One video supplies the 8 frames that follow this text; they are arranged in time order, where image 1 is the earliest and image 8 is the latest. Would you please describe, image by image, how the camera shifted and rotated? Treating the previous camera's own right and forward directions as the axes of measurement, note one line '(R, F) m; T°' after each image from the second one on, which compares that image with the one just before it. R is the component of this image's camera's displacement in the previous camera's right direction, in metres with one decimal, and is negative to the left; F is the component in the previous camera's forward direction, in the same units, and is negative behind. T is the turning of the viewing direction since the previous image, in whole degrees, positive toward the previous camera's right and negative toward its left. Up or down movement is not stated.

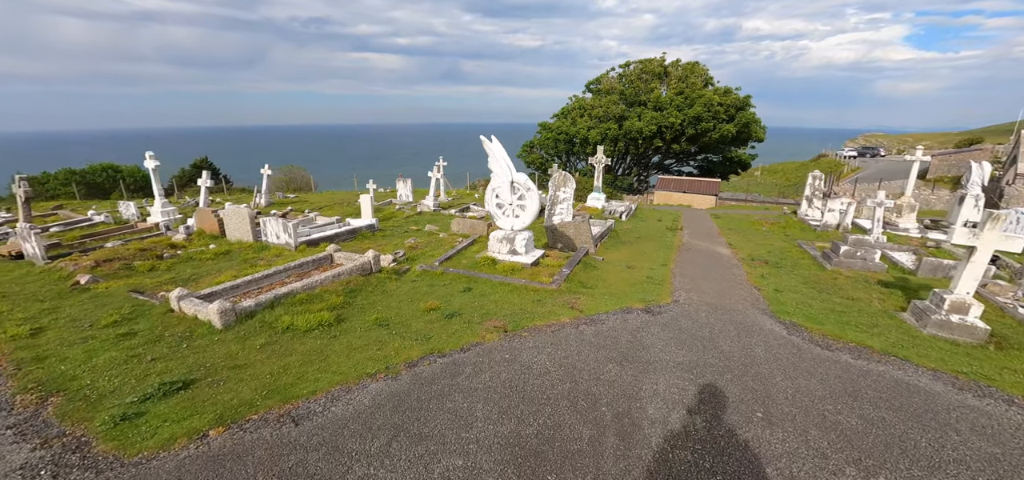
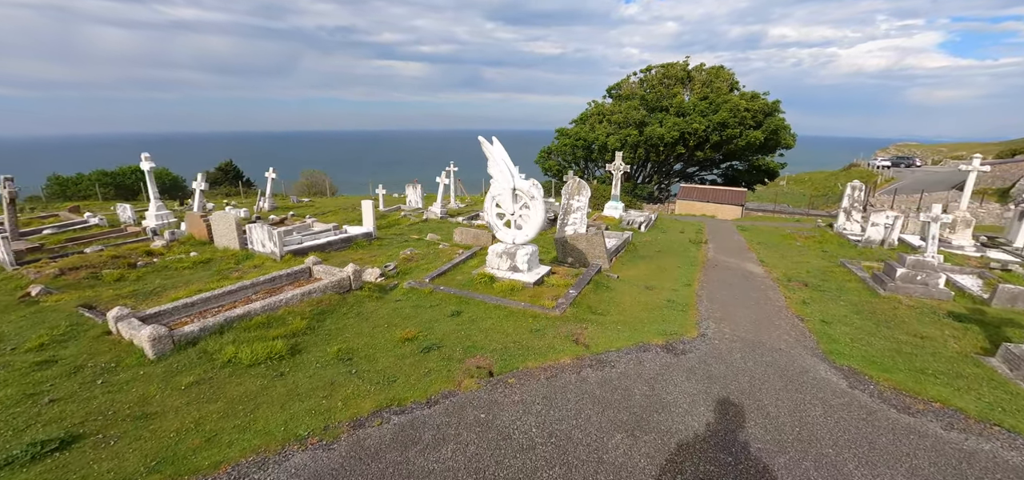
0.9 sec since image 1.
(+0.3, +1.1) m; -2°
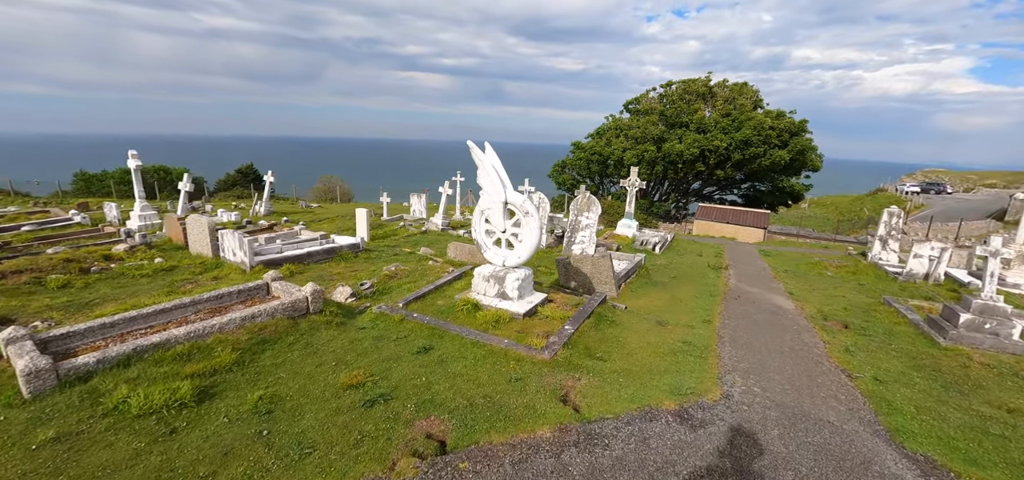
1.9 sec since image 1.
(+0.4, +1.2) m; -2°
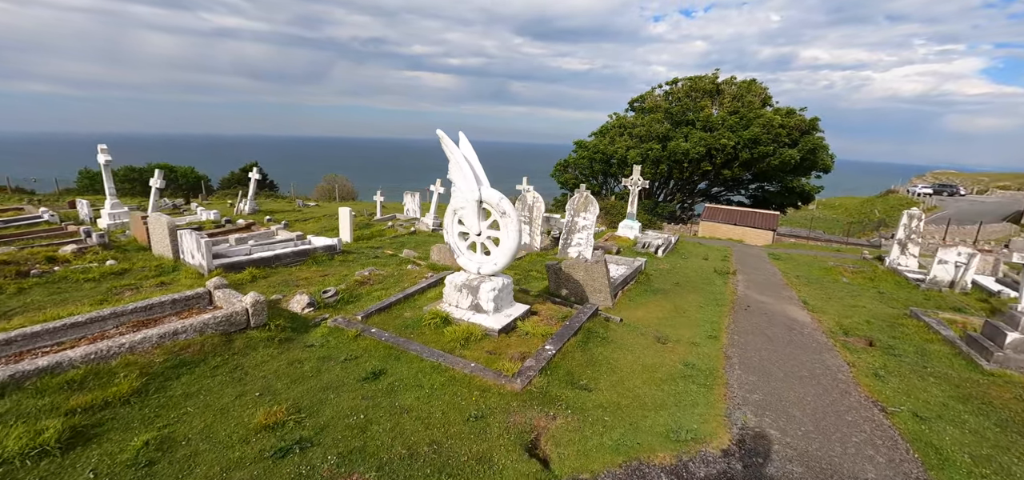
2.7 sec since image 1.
(+0.4, +0.9) m; -1°
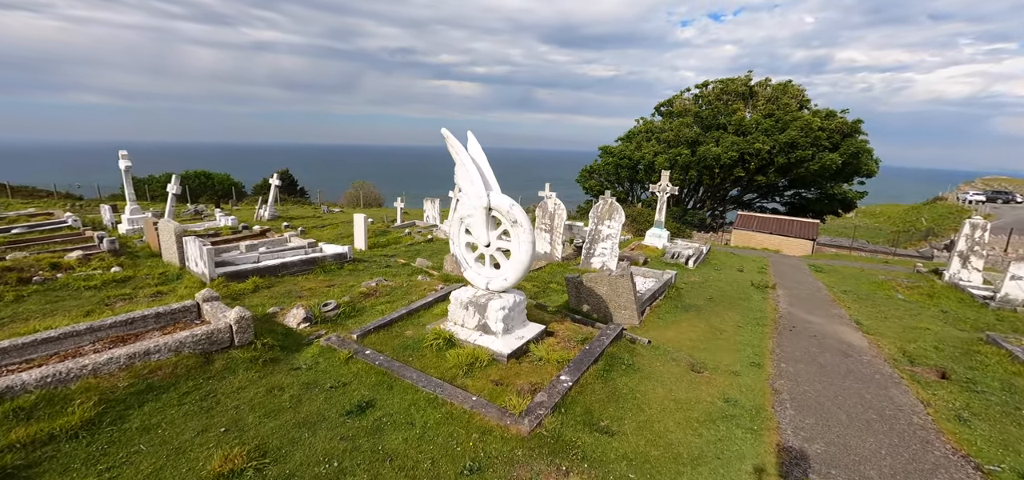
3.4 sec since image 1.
(+0.2, +0.7) m; -3°
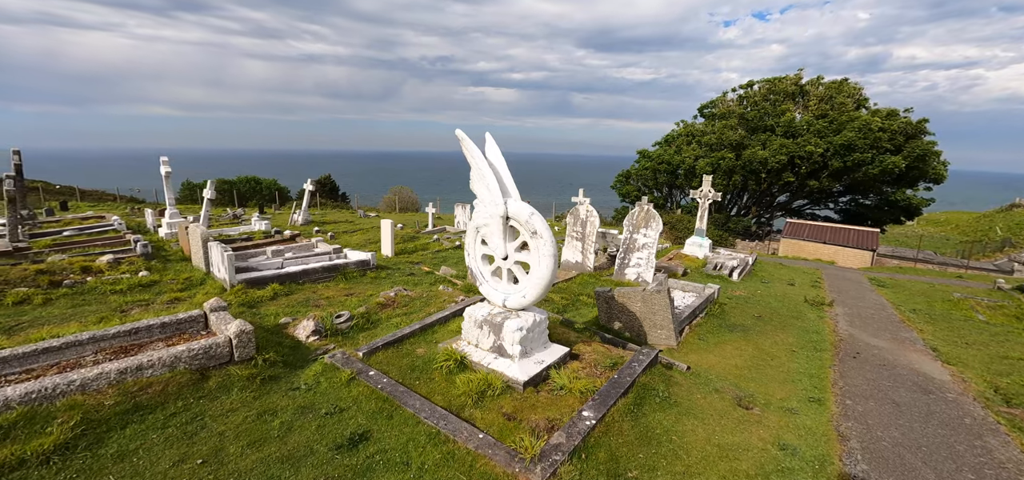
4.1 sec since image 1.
(+0.2, +0.6) m; -5°
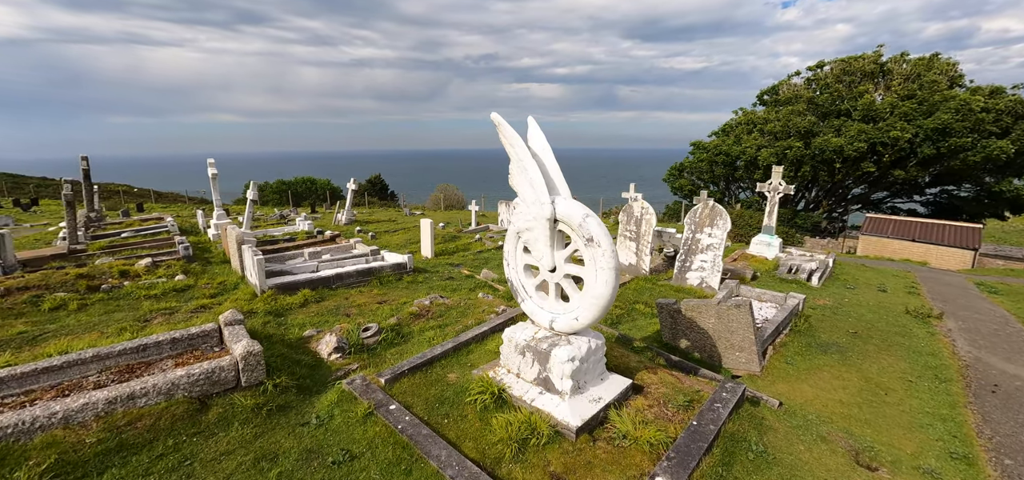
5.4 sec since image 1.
(0.0, +0.9) m; -6°
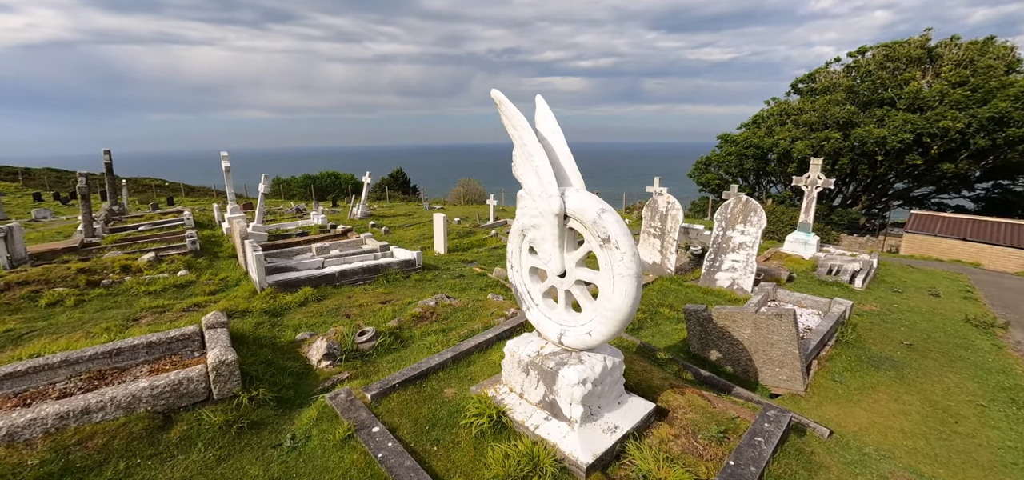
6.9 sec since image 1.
(+0.2, +0.6) m; -3°
